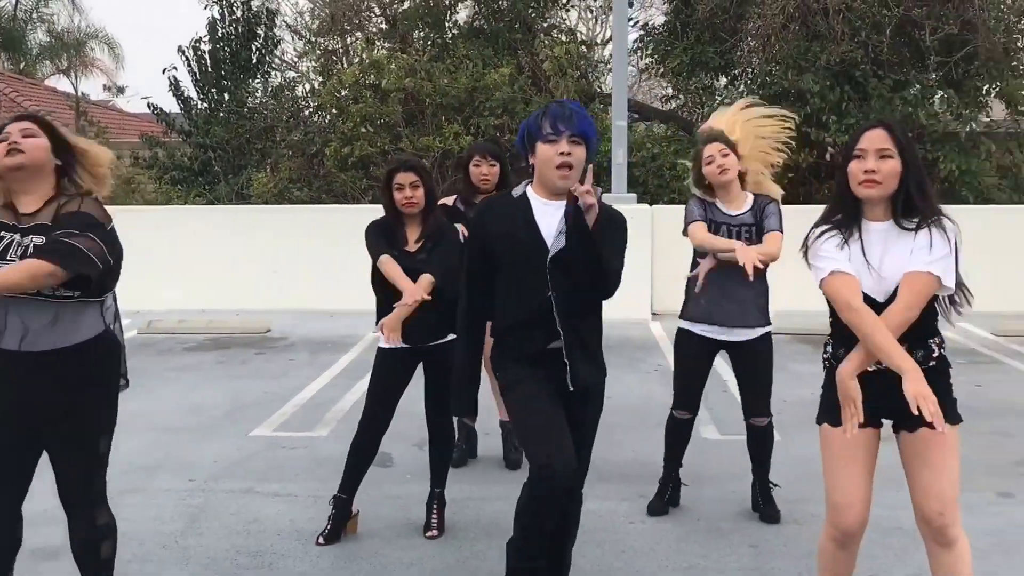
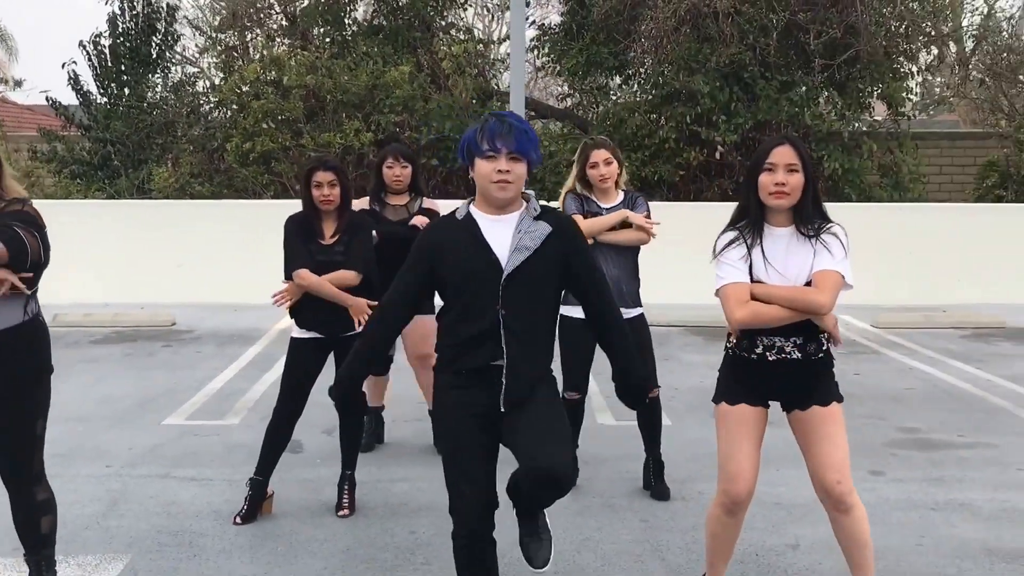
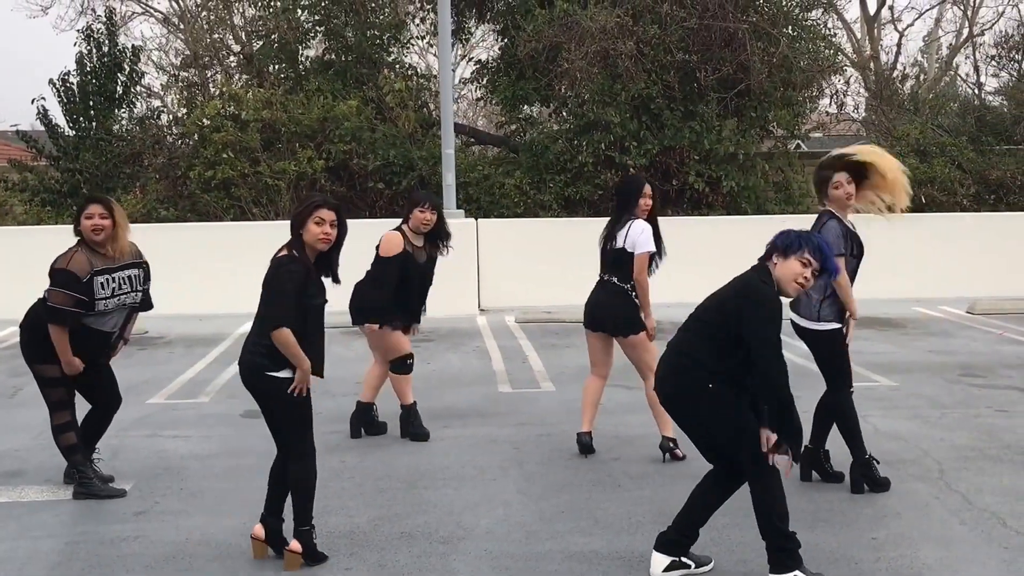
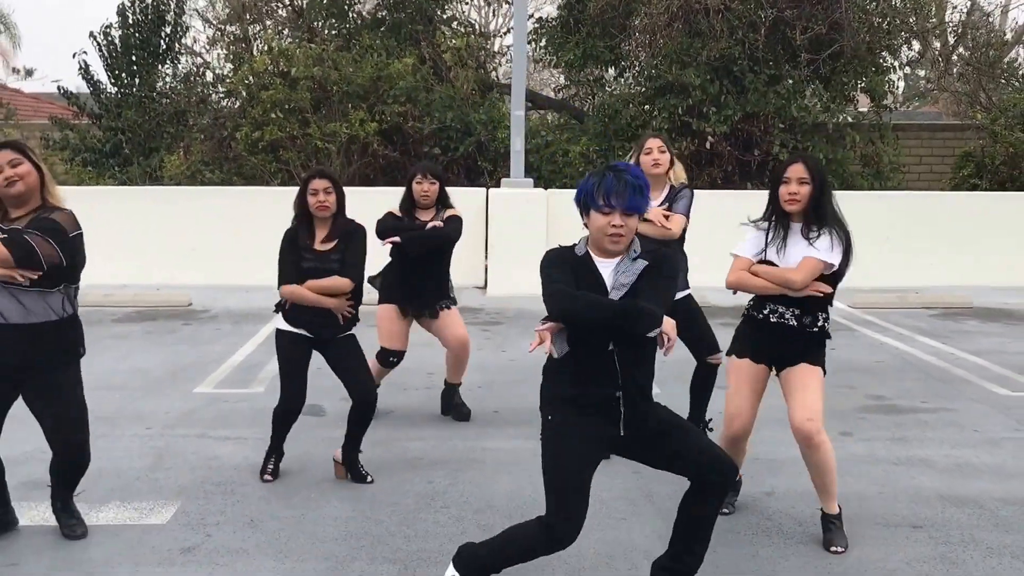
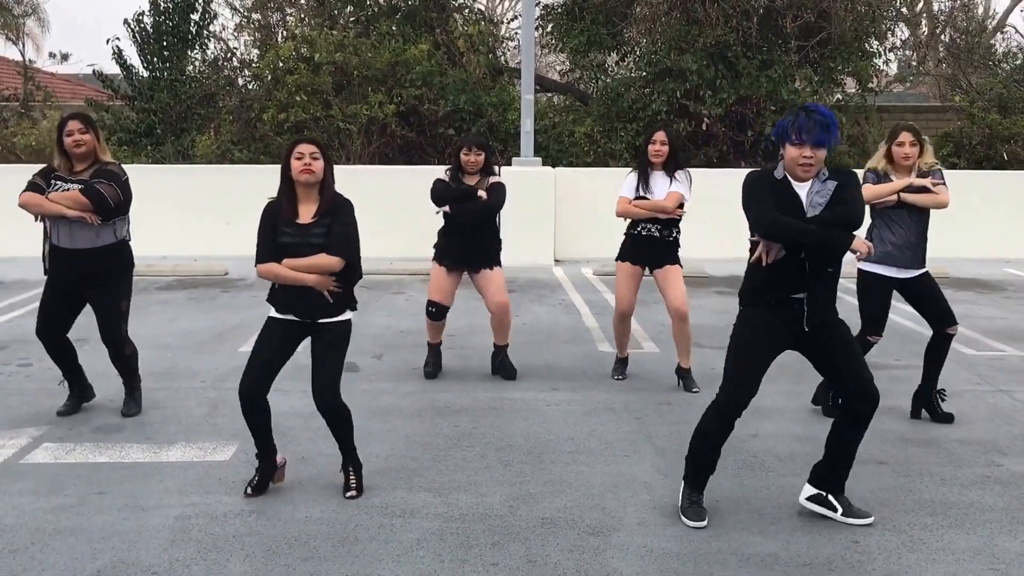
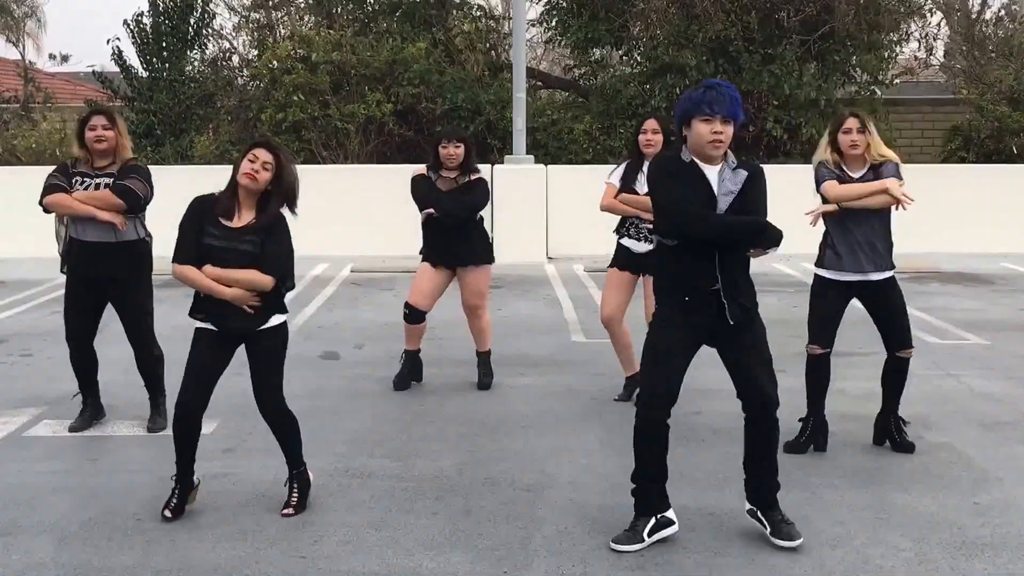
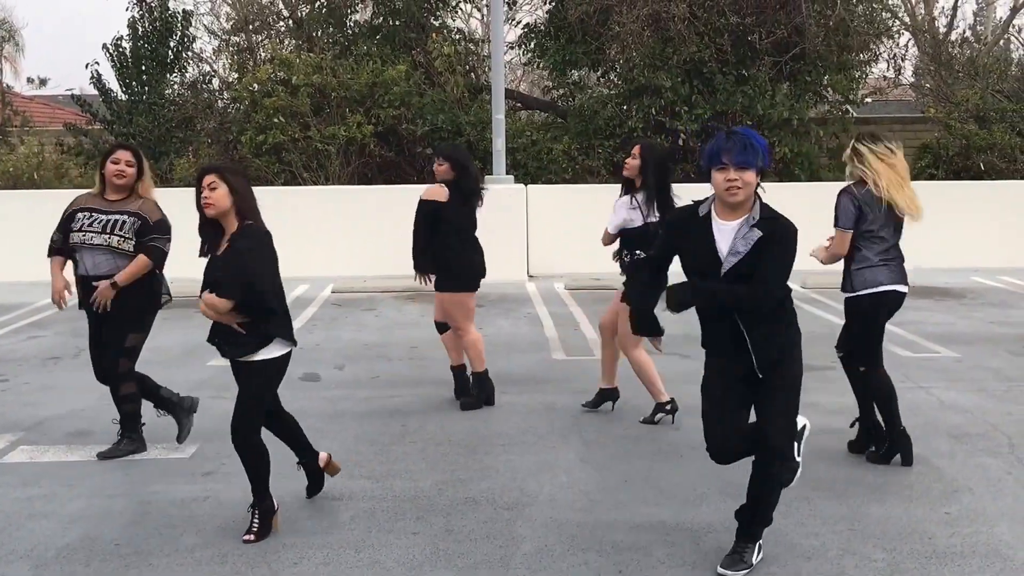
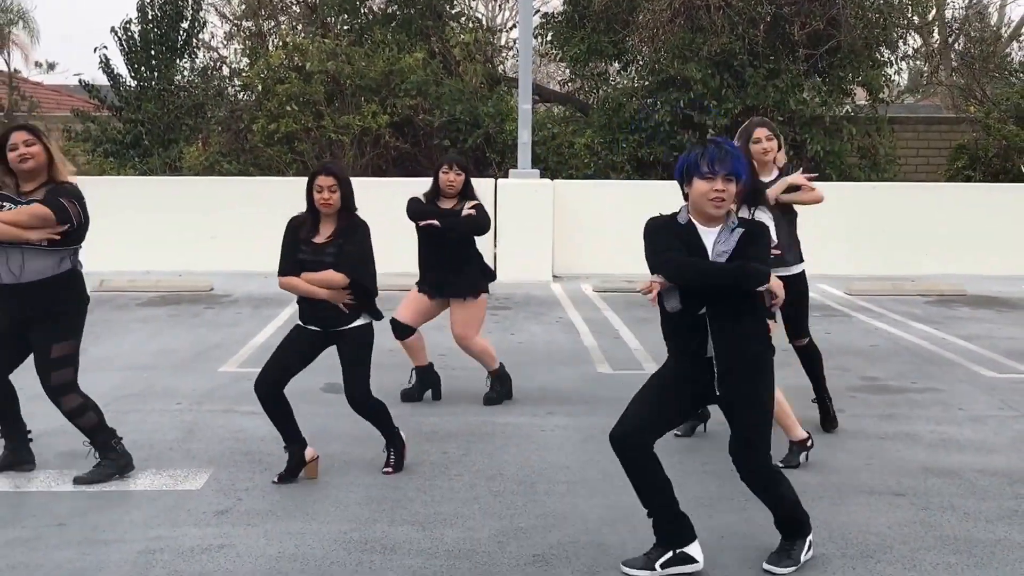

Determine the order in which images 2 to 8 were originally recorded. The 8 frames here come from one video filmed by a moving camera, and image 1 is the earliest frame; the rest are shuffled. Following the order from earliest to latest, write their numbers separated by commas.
2, 4, 8, 5, 6, 7, 3
